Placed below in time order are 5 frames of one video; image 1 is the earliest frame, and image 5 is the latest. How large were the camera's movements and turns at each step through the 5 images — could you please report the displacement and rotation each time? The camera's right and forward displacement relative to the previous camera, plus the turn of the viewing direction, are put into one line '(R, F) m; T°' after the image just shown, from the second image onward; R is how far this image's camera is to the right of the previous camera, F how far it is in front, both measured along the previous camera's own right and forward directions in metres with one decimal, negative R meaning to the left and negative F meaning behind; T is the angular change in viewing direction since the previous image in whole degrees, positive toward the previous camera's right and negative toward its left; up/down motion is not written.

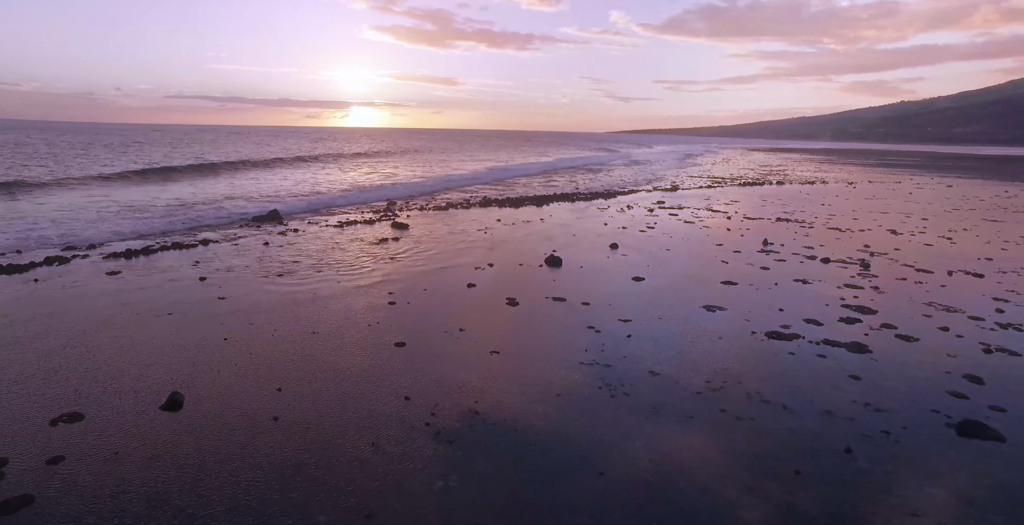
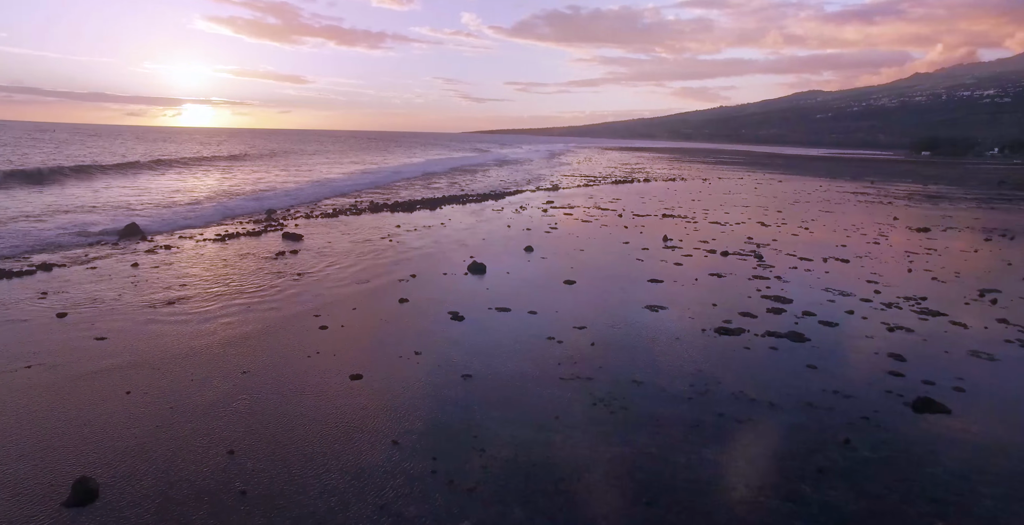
(-1.8, +1.1) m; +14°
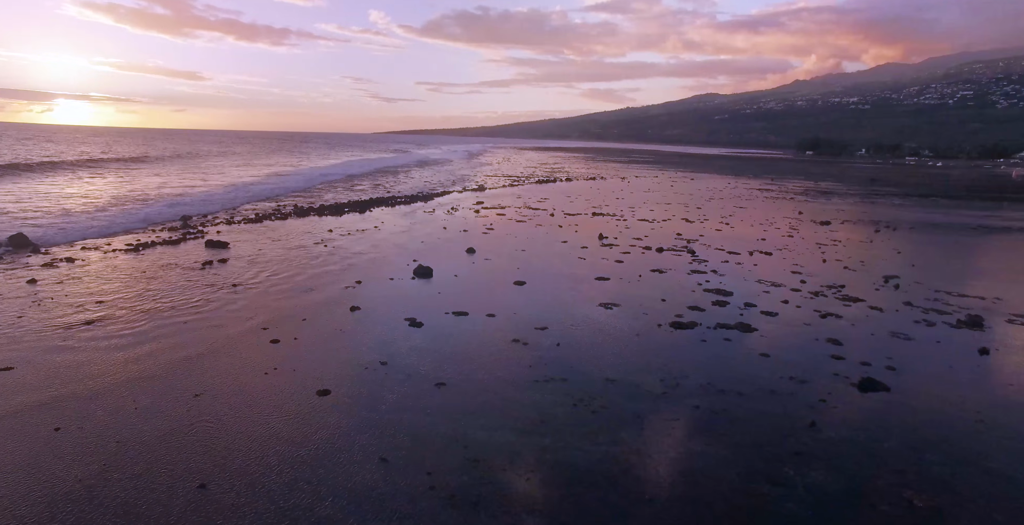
(-0.9, +0.2) m; +8°
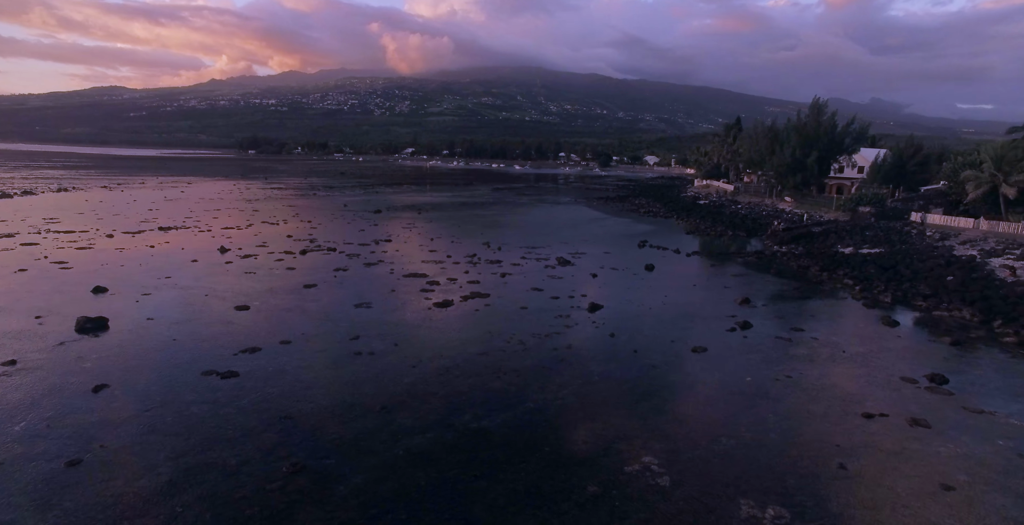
(-6.2, +2.2) m; +51°
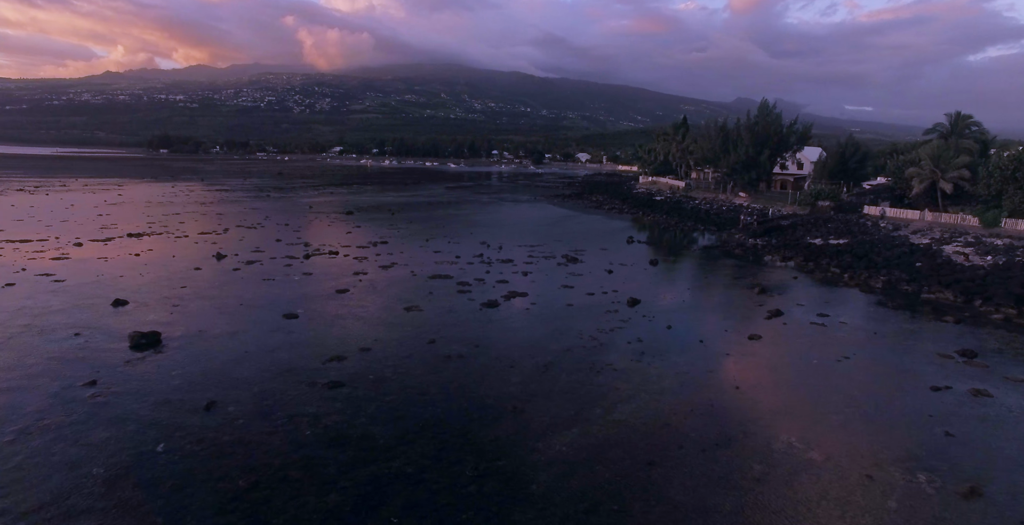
(-3.0, 0.0) m; +8°
